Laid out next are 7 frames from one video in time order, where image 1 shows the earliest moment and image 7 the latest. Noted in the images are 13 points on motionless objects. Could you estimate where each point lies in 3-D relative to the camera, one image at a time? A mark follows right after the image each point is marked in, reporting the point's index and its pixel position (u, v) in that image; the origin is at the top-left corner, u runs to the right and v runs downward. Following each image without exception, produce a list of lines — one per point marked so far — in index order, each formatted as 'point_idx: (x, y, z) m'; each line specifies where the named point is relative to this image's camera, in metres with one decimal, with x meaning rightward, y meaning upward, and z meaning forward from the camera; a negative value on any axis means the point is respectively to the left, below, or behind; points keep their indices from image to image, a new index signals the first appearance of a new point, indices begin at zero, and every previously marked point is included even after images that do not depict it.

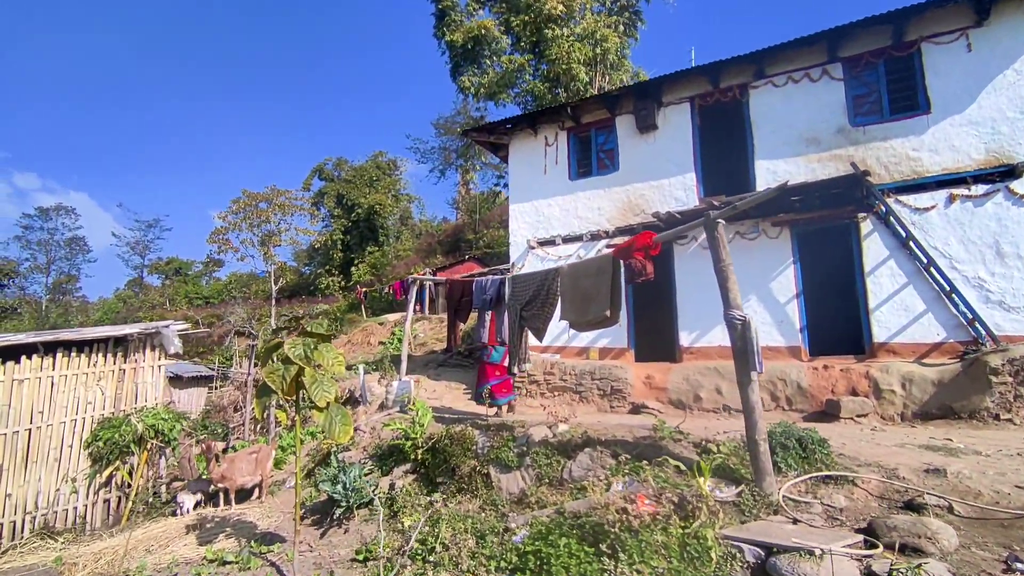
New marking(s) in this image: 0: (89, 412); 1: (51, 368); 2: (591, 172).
0: (-5.0, -1.5, +6.8) m
1: (-5.3, -0.9, +6.6) m
2: (+1.7, +2.4, +11.8) m
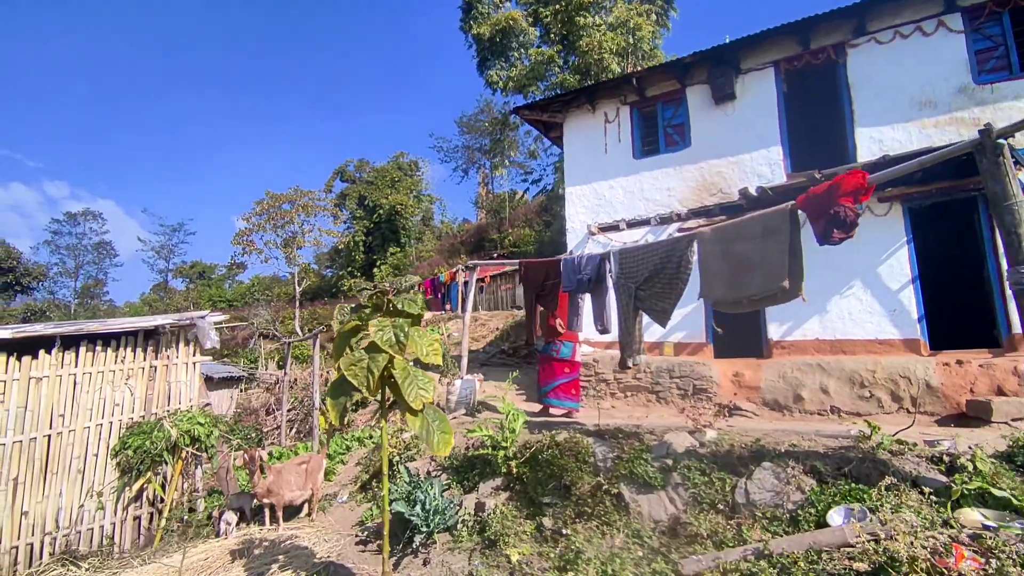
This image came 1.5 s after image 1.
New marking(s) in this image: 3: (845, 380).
0: (-4.1, -1.3, +5.9) m
1: (-4.3, -0.8, +5.7) m
2: (+2.8, +2.6, +10.7) m
3: (+4.5, -1.2, +7.7) m
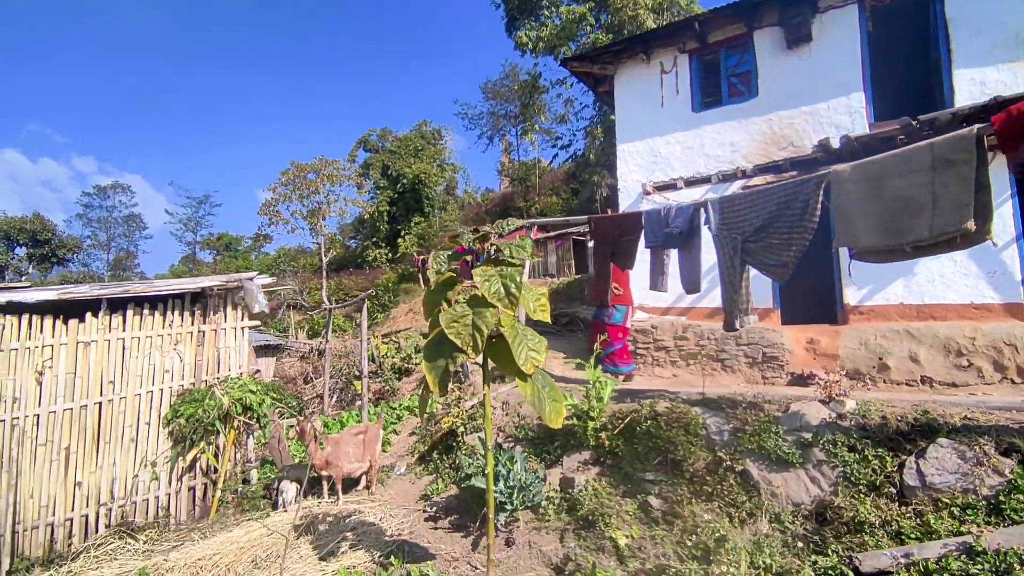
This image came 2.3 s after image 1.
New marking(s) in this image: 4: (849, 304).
0: (-3.4, -0.9, +5.5) m
1: (-3.6, -0.4, +5.3) m
2: (+3.7, +3.3, +9.9) m
3: (+5.3, -0.7, +7.1) m
4: (+4.9, -0.2, +8.2) m
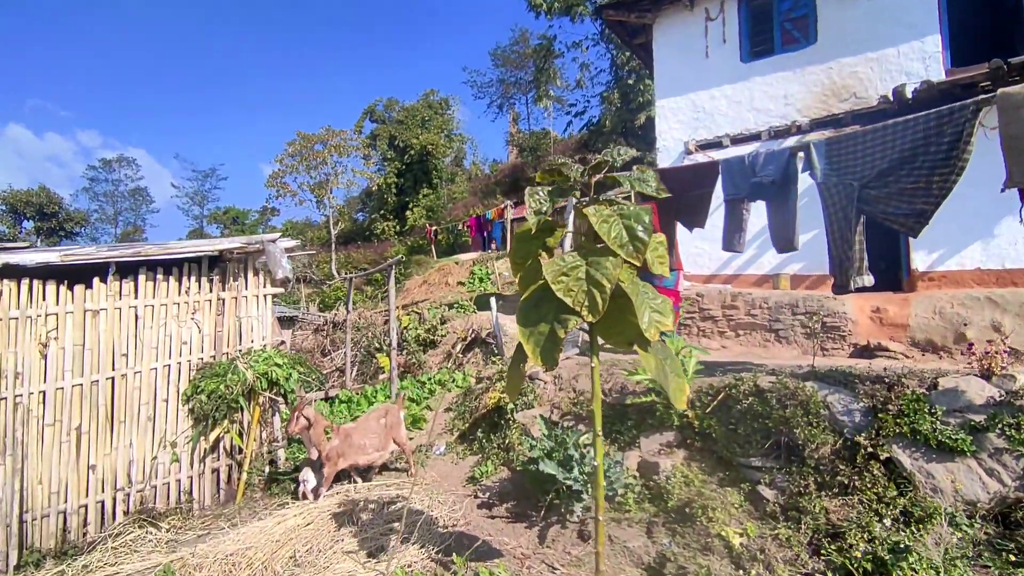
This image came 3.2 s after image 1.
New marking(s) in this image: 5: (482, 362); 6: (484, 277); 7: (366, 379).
0: (-2.9, -0.6, +5.0) m
1: (-3.2, -0.1, +4.8) m
2: (+4.2, +3.8, +9.1) m
3: (+5.8, -0.3, +6.4) m
4: (+5.4, +0.2, +7.5) m
5: (-0.4, -1.1, +8.3) m
6: (-1.0, +0.4, +19.2) m
7: (-2.8, -1.8, +10.9) m
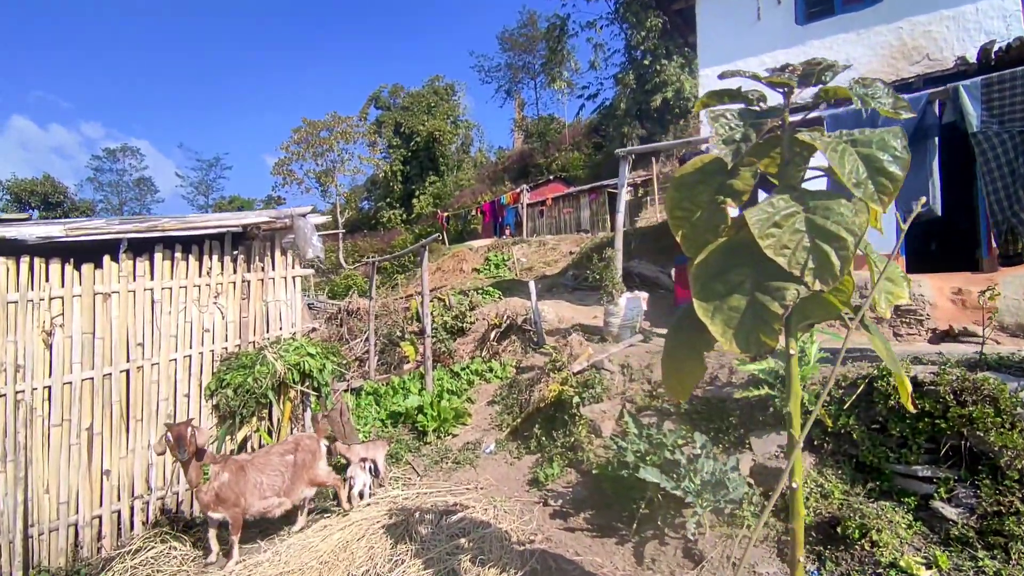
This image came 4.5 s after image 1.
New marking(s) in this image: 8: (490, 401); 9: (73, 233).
0: (-2.3, -0.4, +4.4) m
1: (-2.6, +0.1, +4.2) m
2: (+4.7, +4.1, +8.4) m
3: (+6.3, -0.1, +5.8) m
4: (+5.9, +0.5, +6.9) m
5: (+0.1, -0.9, +7.7) m
6: (-0.4, +0.8, +18.5) m
7: (-2.2, -1.5, +10.3) m
8: (-0.2, -1.2, +6.2) m
9: (-2.9, +0.4, +3.8) m
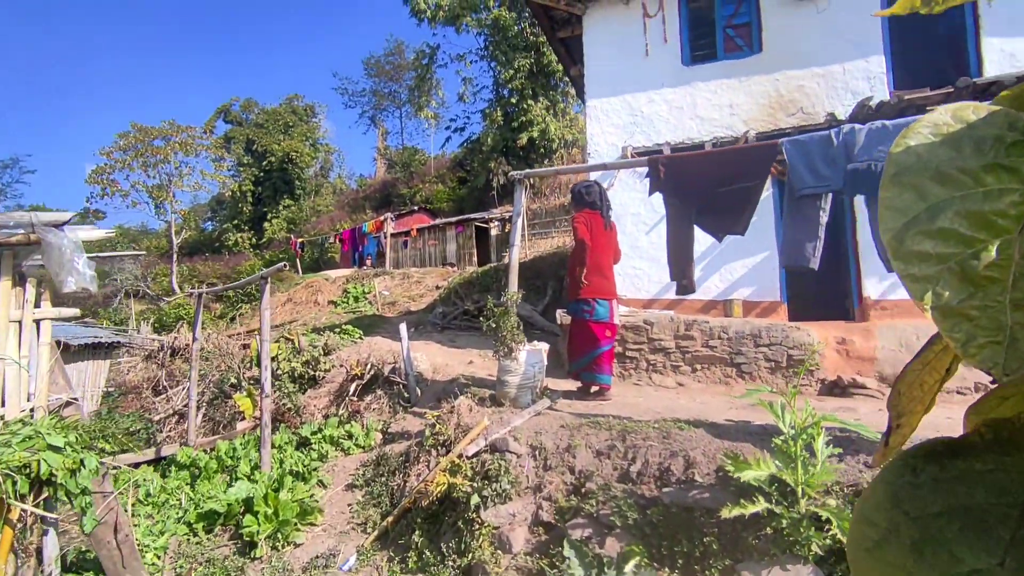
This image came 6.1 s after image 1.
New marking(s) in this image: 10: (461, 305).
0: (-2.9, -0.7, +2.5) m
1: (-3.2, -0.1, +2.2) m
2: (+3.0, +3.4, +8.3) m
3: (+5.1, -0.6, +5.9) m
4: (+4.5, -0.1, +6.9) m
5: (-1.4, -1.4, +6.3) m
6: (-4.5, -0.3, +16.7) m
7: (-4.3, -2.0, +8.2) m
8: (-1.3, -1.6, +4.7) m
9: (-3.3, +0.2, +1.8) m
10: (-1.1, -0.4, +12.4) m
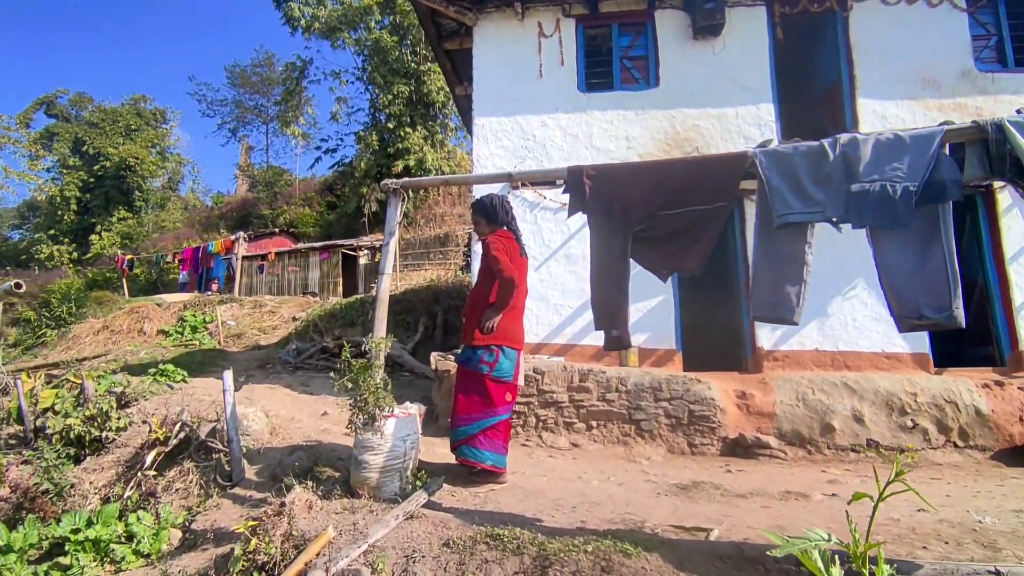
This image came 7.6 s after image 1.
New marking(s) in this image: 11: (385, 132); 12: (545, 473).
0: (-3.2, -0.7, +0.6) m
1: (-3.3, -0.1, +0.3) m
2: (+1.4, +2.8, +7.8) m
3: (+3.9, -1.2, +5.7) m
4: (+3.1, -0.7, +6.6) m
5: (-2.5, -1.7, +4.6) m
6: (-7.9, -1.0, +14.1) m
7: (-5.8, -2.3, +5.7) m
8: (-2.2, -1.8, +3.0) m
9: (-3.4, +0.2, -0.1) m
10: (-3.6, -1.0, +10.7) m
11: (-3.9, +5.1, +17.9) m
12: (+0.3, -1.4, +4.4) m
